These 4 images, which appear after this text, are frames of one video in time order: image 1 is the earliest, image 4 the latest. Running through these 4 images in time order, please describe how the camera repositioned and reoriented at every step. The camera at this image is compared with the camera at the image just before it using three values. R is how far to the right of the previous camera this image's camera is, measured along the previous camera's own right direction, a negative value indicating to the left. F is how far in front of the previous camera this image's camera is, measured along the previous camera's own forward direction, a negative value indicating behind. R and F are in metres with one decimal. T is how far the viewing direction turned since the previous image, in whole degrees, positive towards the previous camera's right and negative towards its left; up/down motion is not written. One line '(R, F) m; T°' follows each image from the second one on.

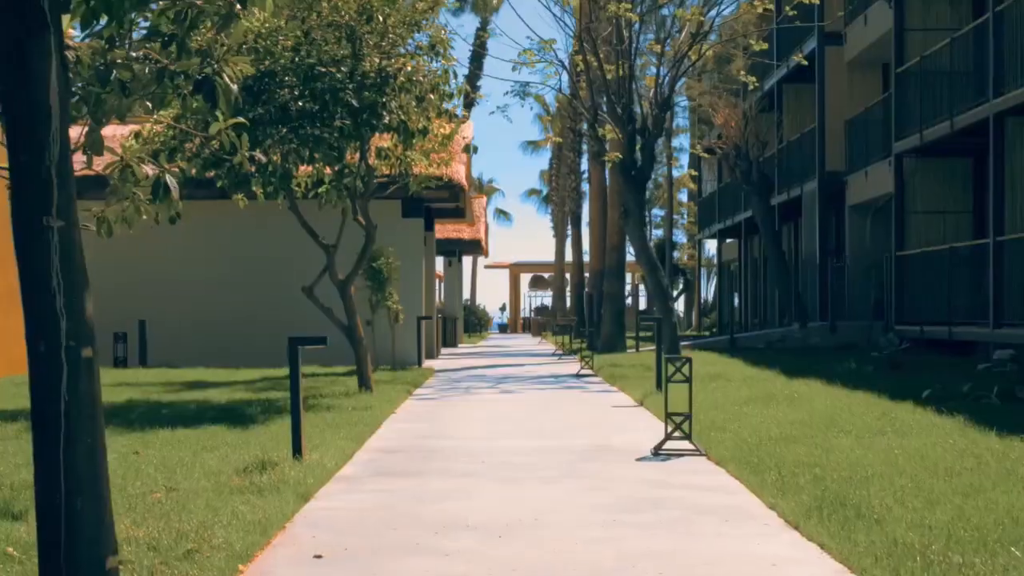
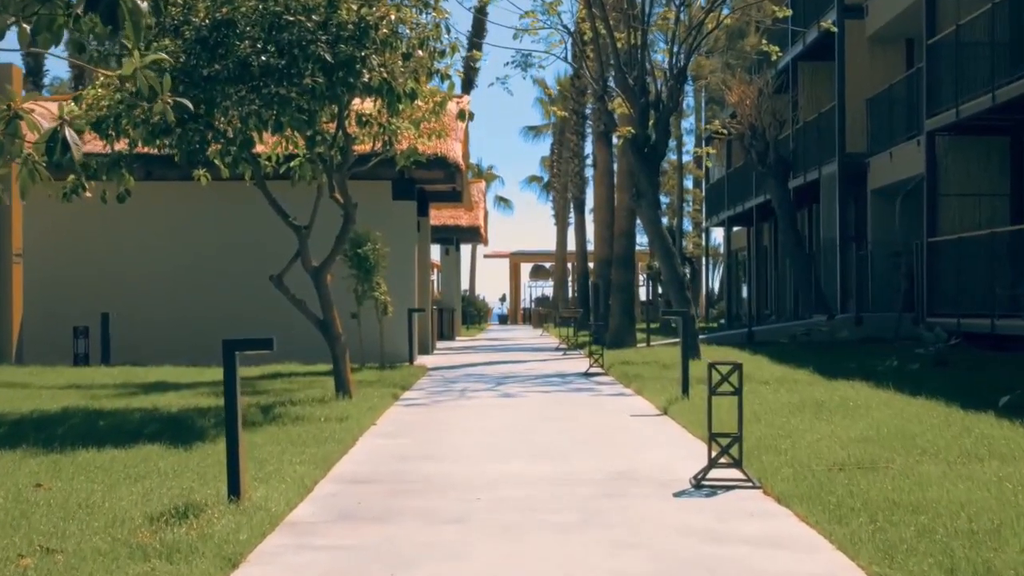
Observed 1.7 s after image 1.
(0.0, +2.2) m; 0°
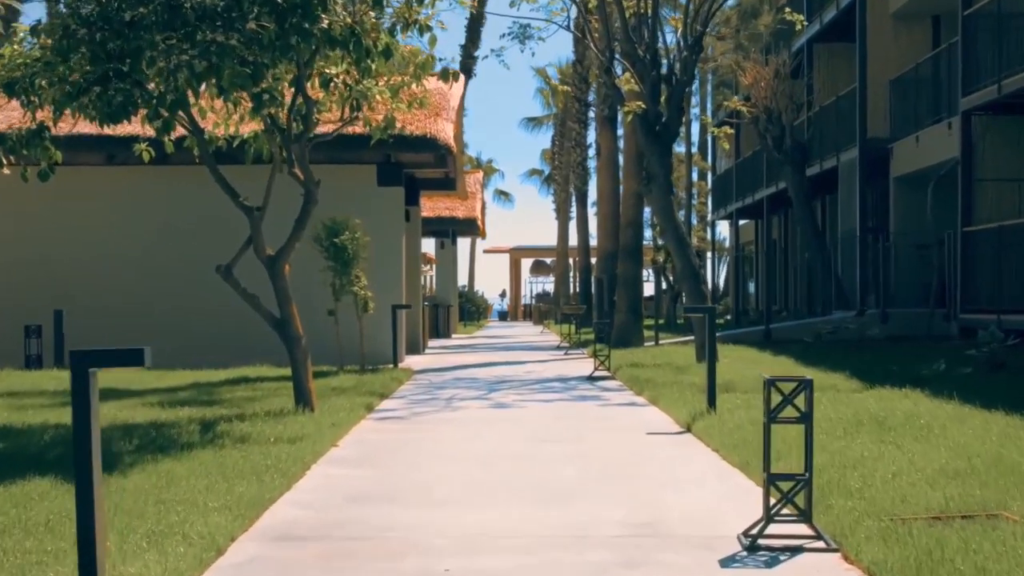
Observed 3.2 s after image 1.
(+0.1, +2.2) m; 0°
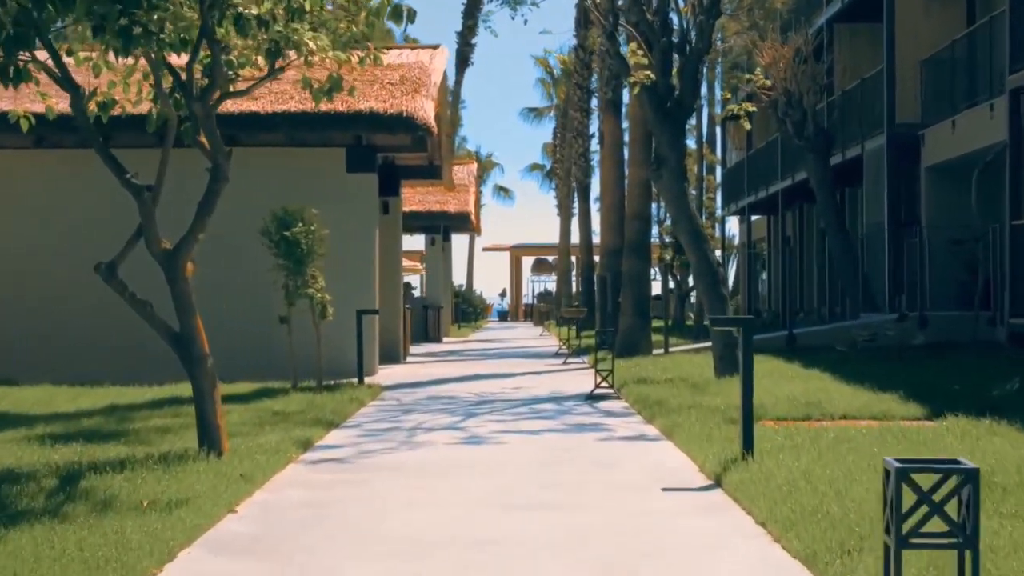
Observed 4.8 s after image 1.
(+0.3, +2.7) m; 0°
